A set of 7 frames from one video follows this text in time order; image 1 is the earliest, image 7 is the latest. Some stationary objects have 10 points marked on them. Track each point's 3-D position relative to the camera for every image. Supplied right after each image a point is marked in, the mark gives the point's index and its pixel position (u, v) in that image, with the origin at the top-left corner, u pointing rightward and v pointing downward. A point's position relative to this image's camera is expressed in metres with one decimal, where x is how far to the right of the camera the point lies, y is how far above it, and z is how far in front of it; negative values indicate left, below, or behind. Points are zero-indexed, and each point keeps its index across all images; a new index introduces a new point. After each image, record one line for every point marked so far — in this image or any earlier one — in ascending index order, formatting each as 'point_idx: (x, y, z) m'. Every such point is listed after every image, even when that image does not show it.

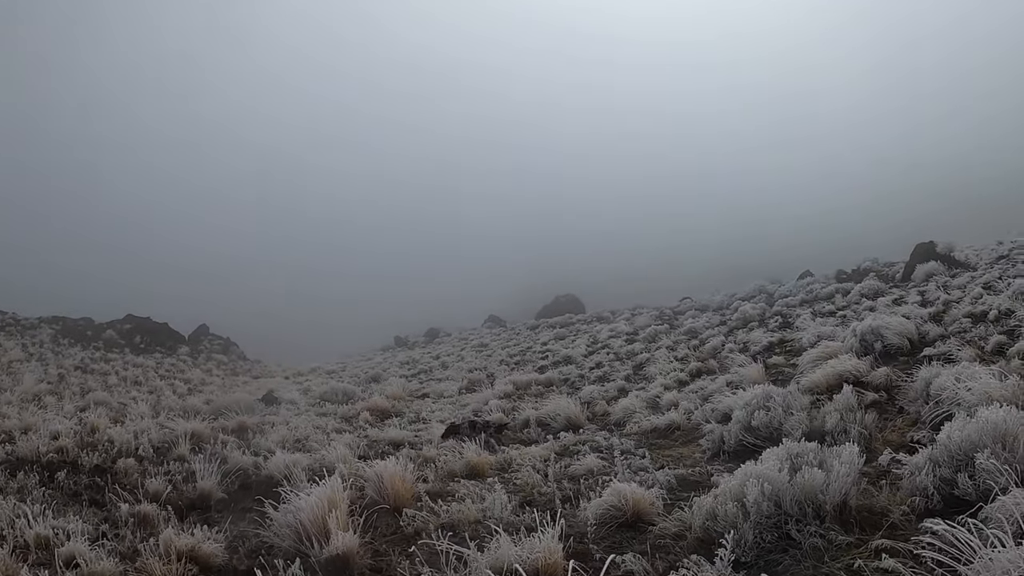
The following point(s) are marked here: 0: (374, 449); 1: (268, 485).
0: (-2.1, -2.5, +7.9) m
1: (-2.8, -2.3, +5.9) m
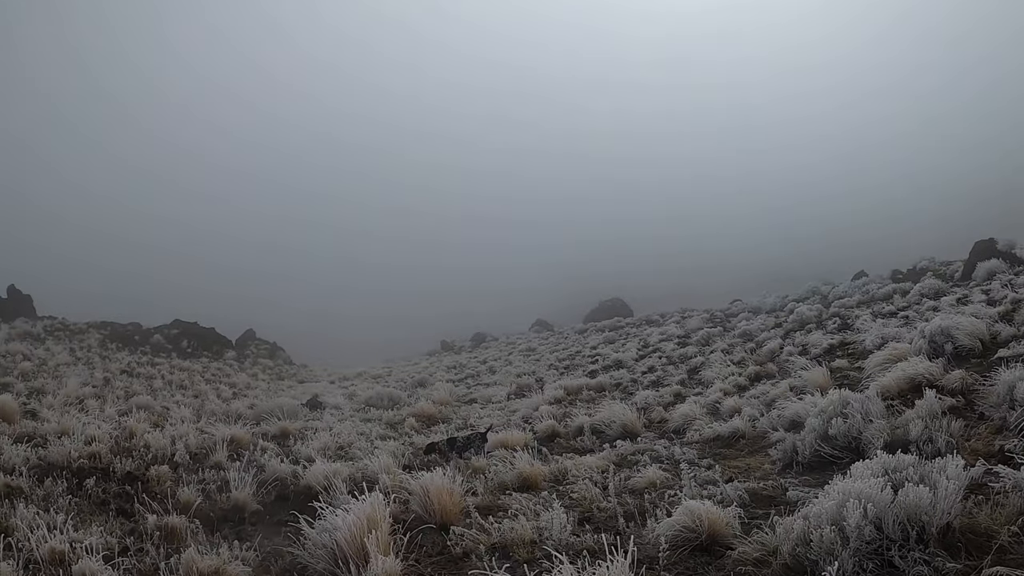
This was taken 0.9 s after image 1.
0: (-1.3, -2.4, +7.3) m
1: (-2.2, -2.2, +5.4) m
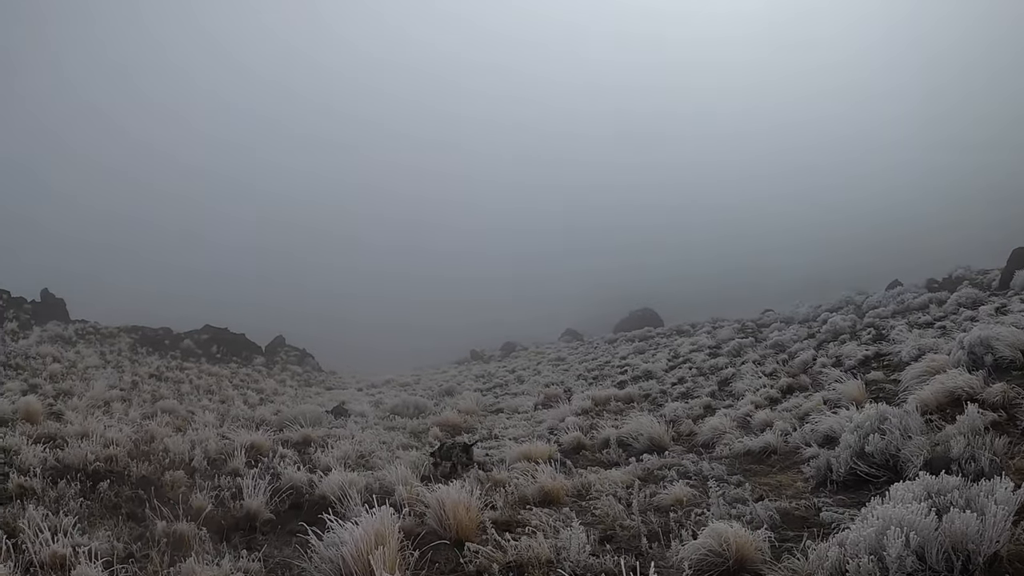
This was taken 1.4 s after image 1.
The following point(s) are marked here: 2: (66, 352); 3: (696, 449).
0: (-1.0, -2.5, +7.1) m
1: (-1.9, -2.2, +5.2) m
2: (-14.8, -2.1, +17.2) m
3: (+3.1, -2.6, +8.3) m
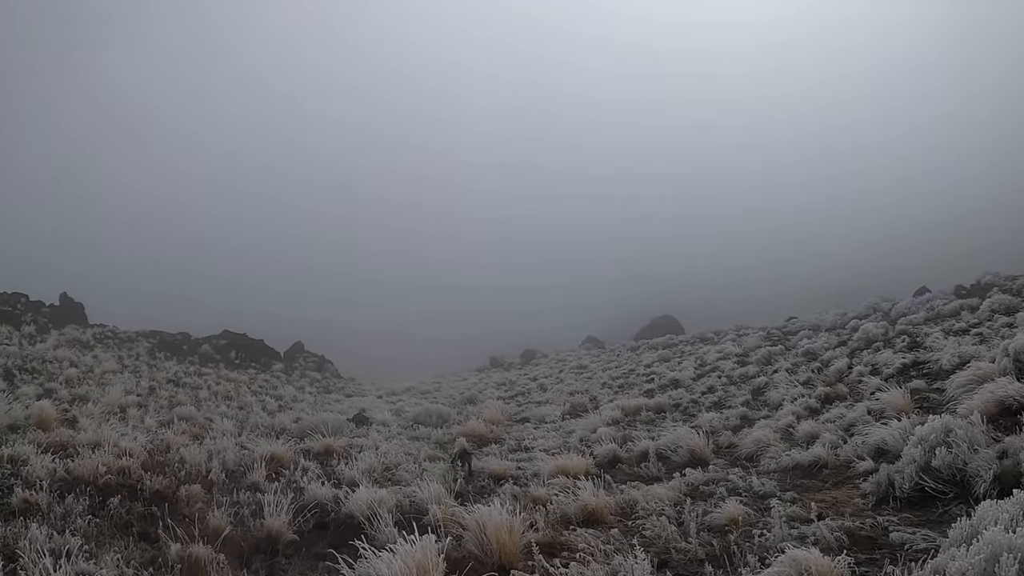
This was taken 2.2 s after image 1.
0: (-0.5, -2.5, +6.6) m
1: (-1.5, -2.2, +4.8) m
2: (-14.0, -2.3, +17.1) m
3: (+3.6, -2.7, +7.7) m
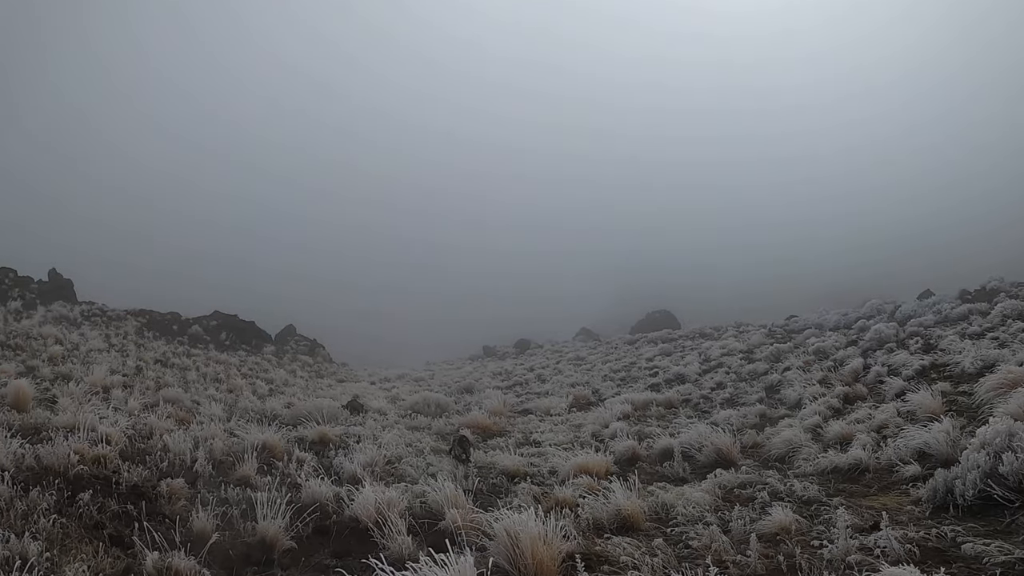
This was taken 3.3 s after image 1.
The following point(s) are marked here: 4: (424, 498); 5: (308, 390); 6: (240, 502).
0: (-0.3, -2.2, +6.0) m
1: (-1.3, -2.0, +4.2) m
2: (-14.0, -1.5, +16.3) m
3: (+3.7, -2.5, +7.2) m
4: (-0.8, -1.9, +4.7) m
5: (-5.7, -2.8, +14.5) m
6: (-2.4, -1.9, +4.6) m
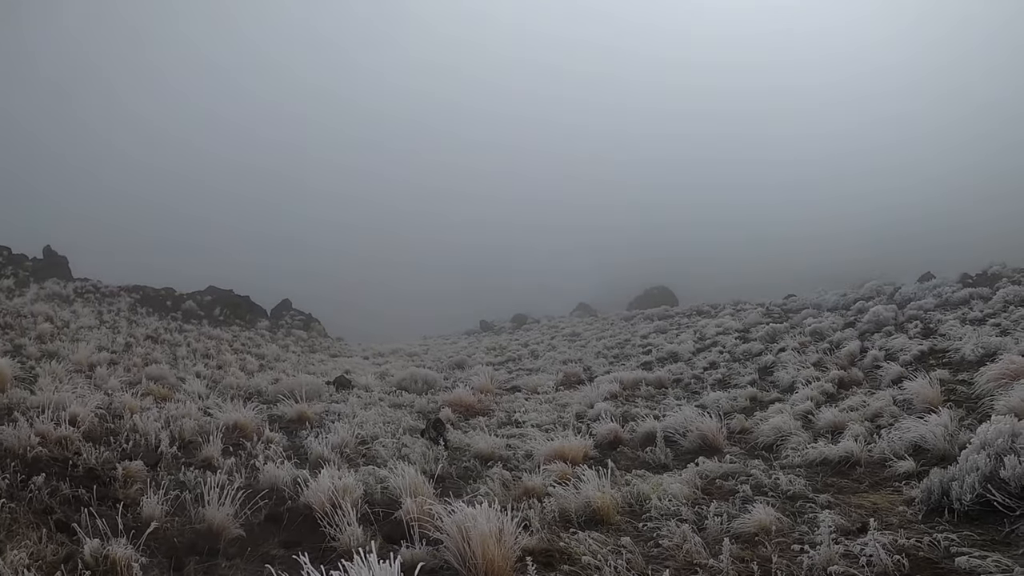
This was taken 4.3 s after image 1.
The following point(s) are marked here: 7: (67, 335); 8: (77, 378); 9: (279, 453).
0: (-0.6, -2.0, +5.9) m
1: (-1.6, -1.8, +4.1) m
2: (-14.2, -0.6, +16.3) m
3: (+3.4, -2.3, +7.2) m
4: (-1.2, -1.8, +4.7) m
5: (-6.0, -2.2, +14.5) m
6: (-2.7, -1.7, +4.5) m
7: (-11.6, -1.1, +13.6) m
8: (-7.6, -1.5, +9.0) m
9: (-2.5, -1.8, +5.6) m
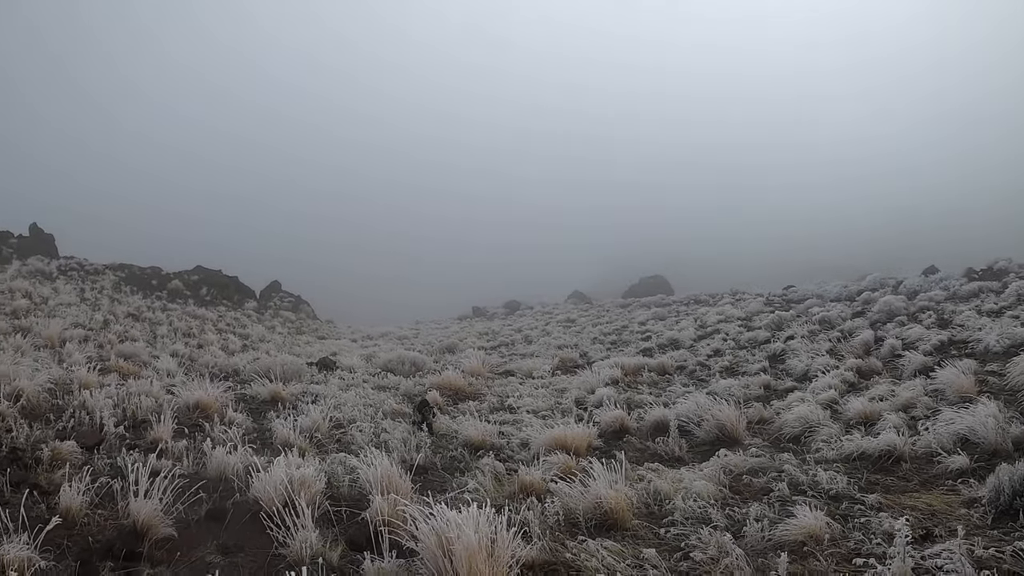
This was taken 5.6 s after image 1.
0: (-0.7, -1.7, +5.2) m
1: (-1.7, -1.5, +3.4) m
2: (-14.2, +0.2, +15.5) m
3: (+3.4, -2.0, +6.4) m
4: (-1.2, -1.4, +3.9) m
5: (-6.0, -1.5, +13.7) m
6: (-2.8, -1.3, +3.8) m
7: (-11.6, -0.4, +12.8) m
8: (-7.6, -1.0, +8.2) m
9: (-2.5, -1.4, +4.8) m
